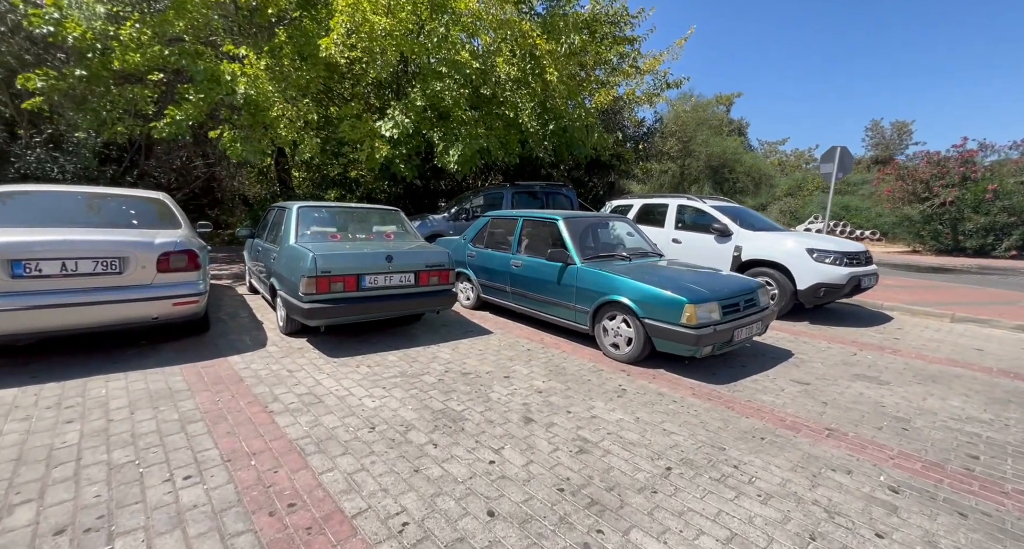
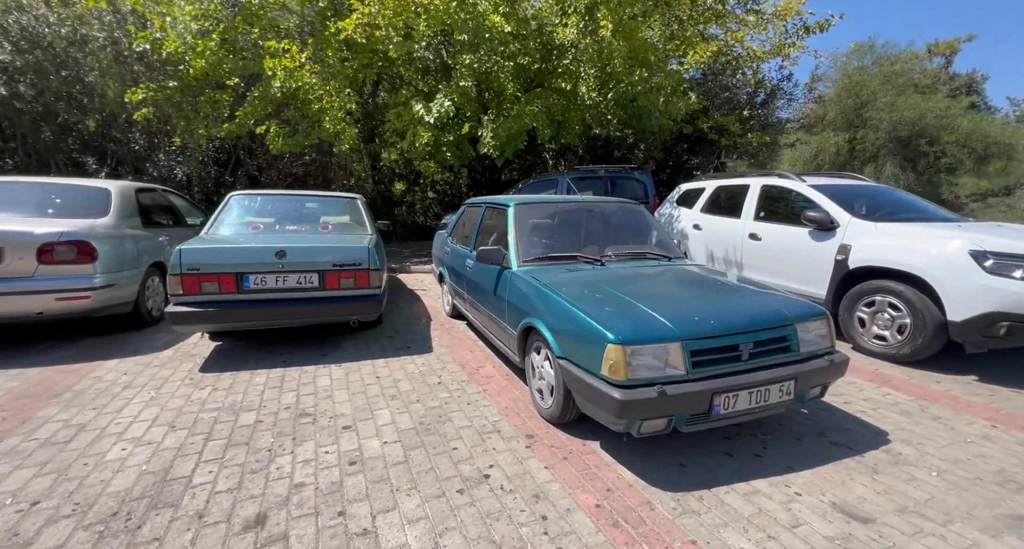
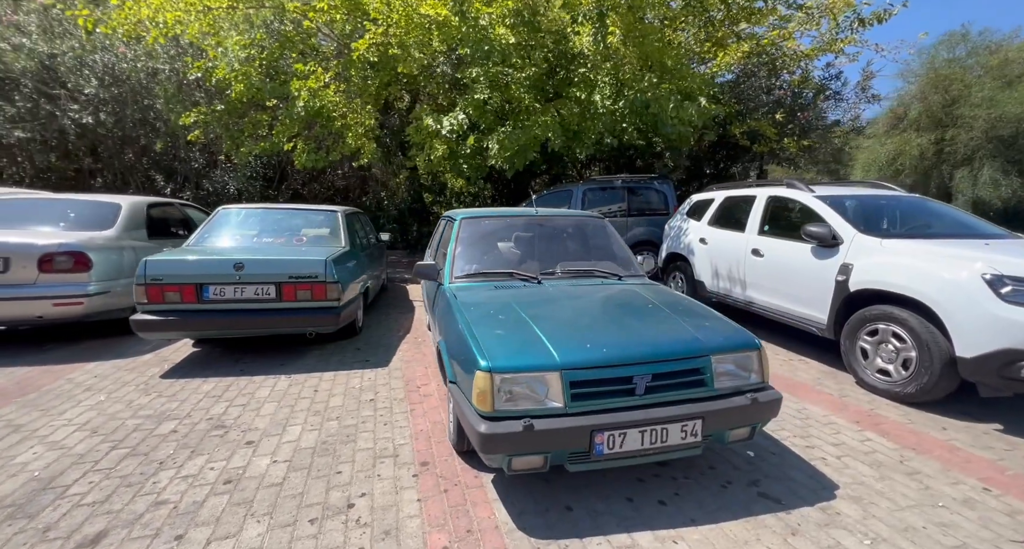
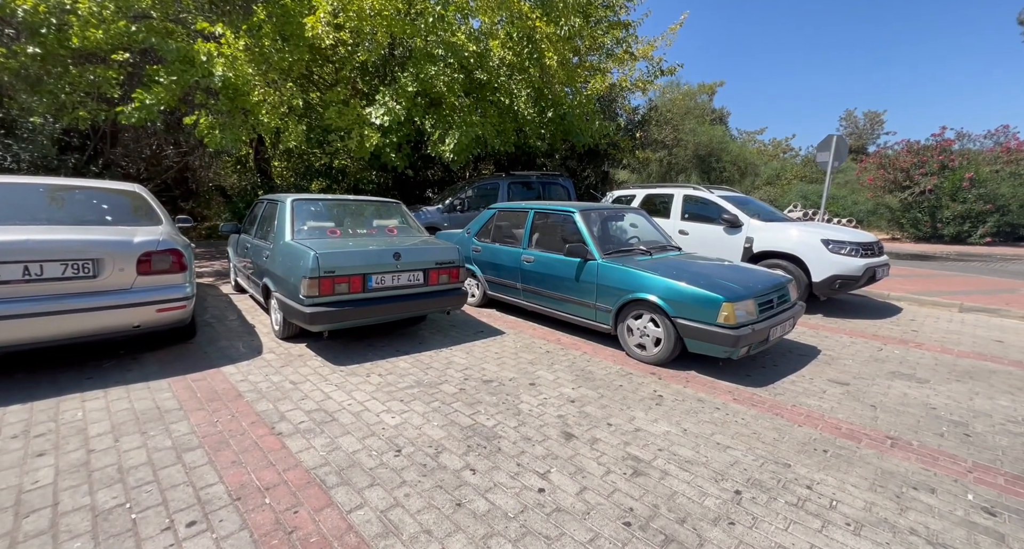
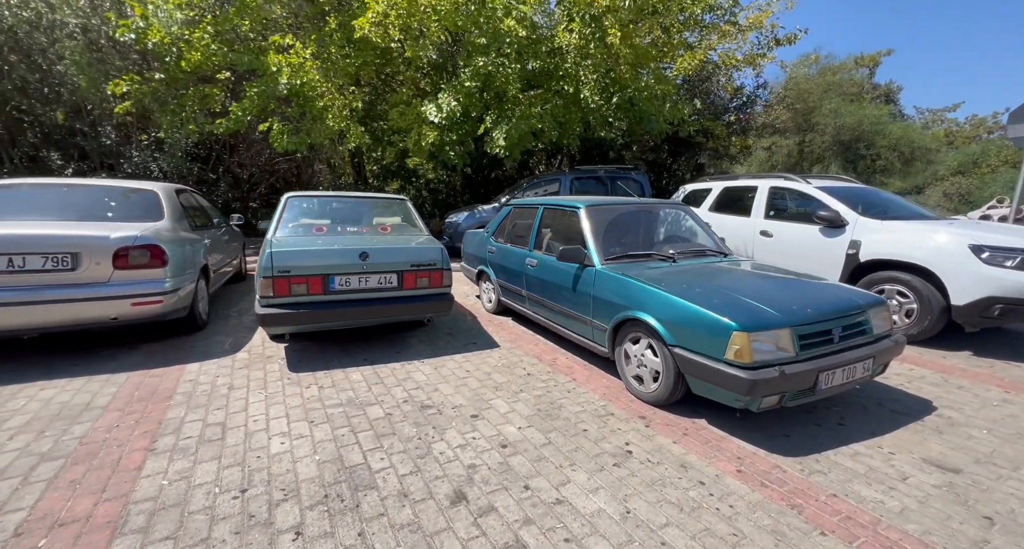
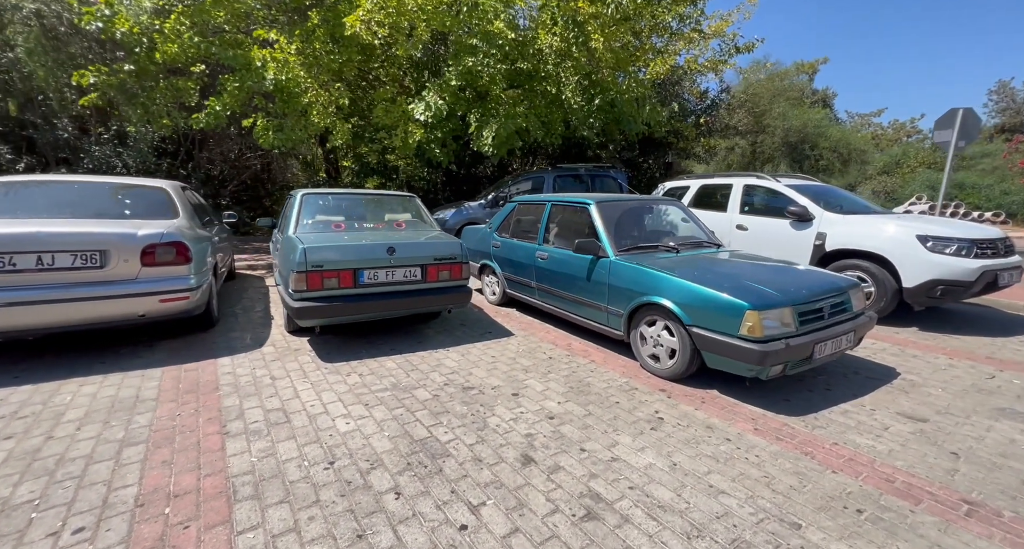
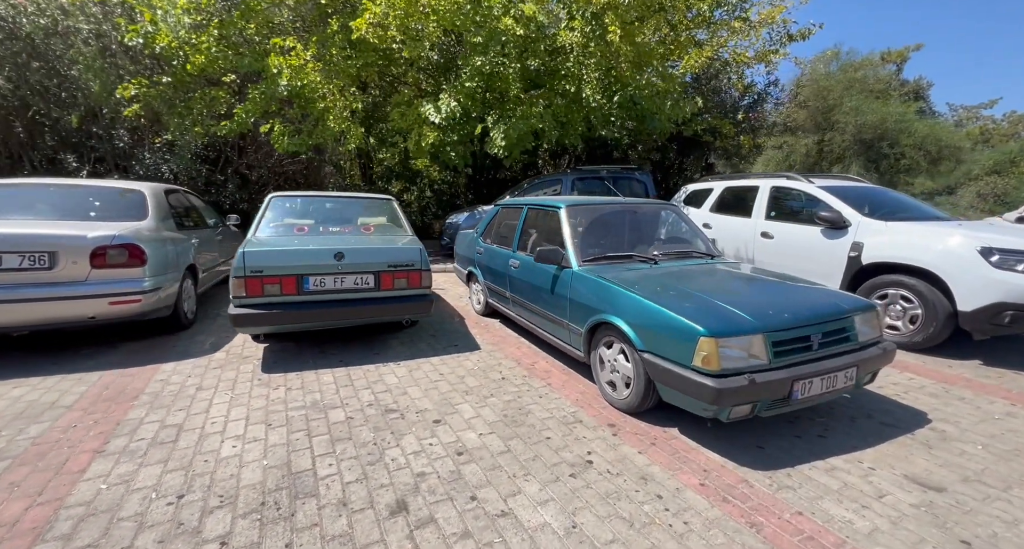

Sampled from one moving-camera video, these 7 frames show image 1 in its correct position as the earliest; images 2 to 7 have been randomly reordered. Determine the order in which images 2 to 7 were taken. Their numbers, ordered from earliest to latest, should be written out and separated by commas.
4, 6, 5, 7, 2, 3
